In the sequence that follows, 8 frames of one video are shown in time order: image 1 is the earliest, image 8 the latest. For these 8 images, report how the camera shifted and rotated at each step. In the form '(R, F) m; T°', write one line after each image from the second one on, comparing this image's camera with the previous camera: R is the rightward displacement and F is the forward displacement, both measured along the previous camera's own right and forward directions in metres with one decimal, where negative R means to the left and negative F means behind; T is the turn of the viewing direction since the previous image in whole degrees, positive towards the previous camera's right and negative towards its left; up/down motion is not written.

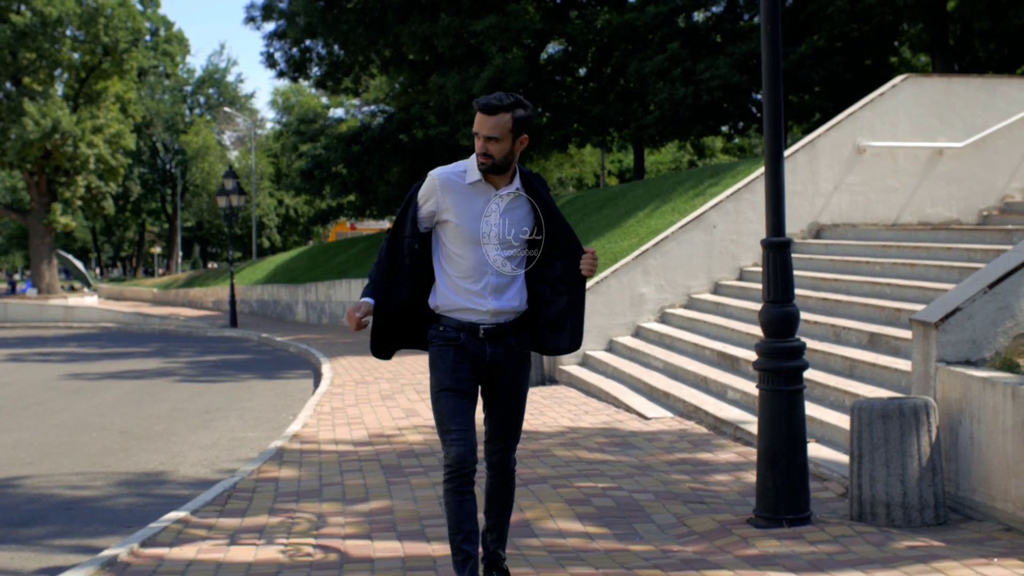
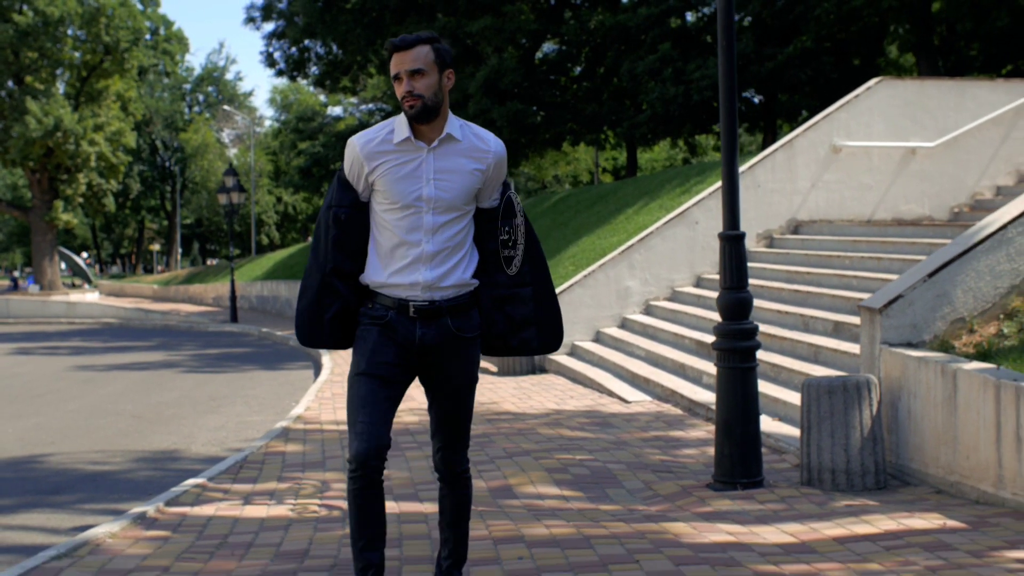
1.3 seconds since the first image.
(+0.1, -0.6) m; 0°
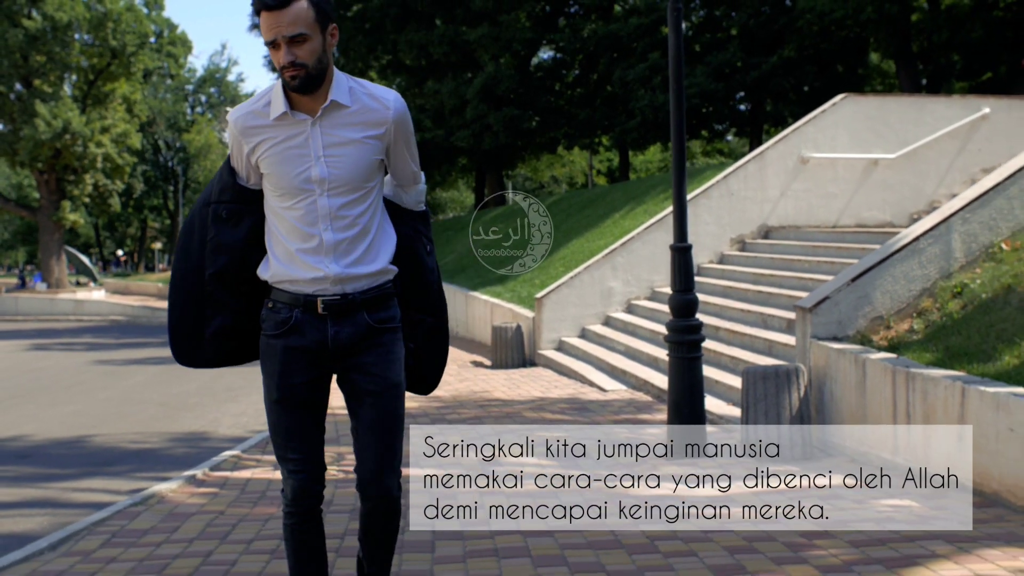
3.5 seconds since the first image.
(+0.1, -1.2) m; 0°
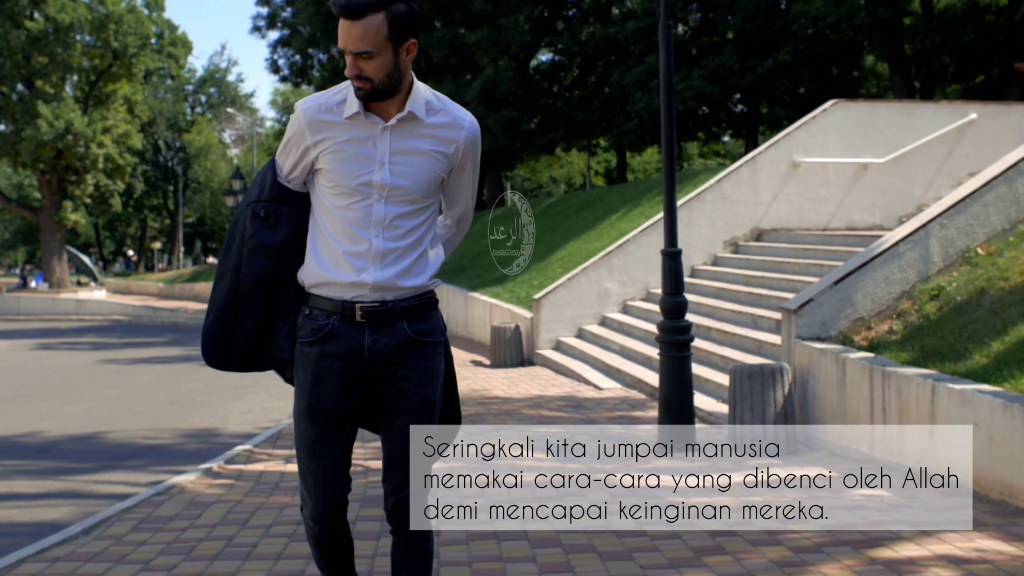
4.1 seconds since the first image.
(0.0, -0.4) m; 0°
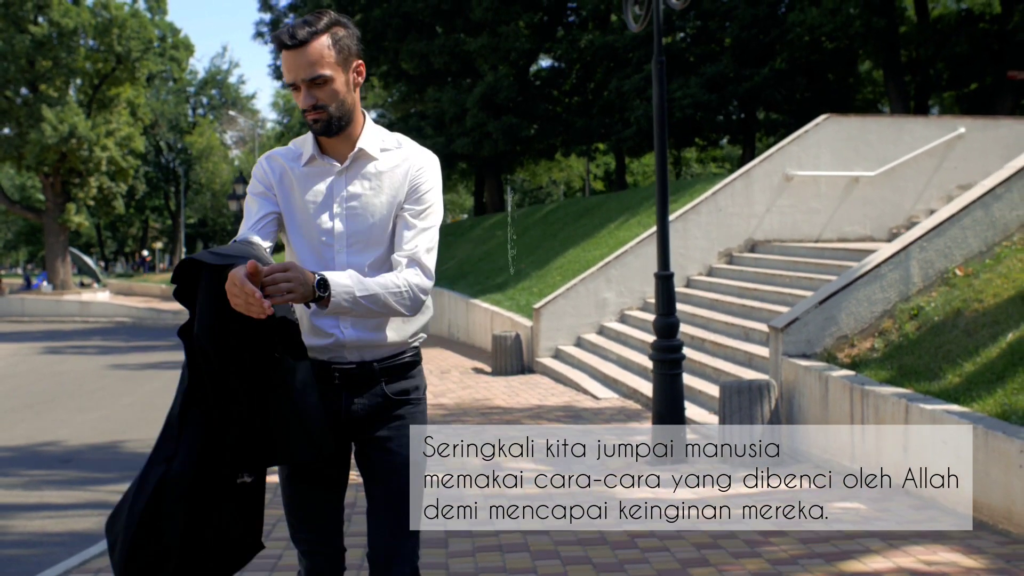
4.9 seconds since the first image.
(0.0, -0.4) m; 0°
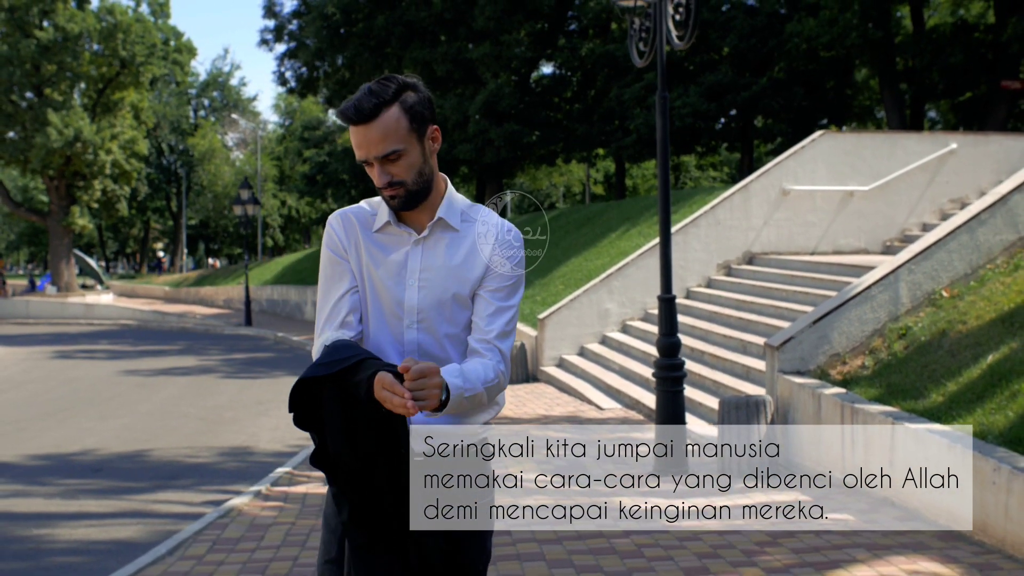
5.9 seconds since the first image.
(-0.1, -0.5) m; 0°
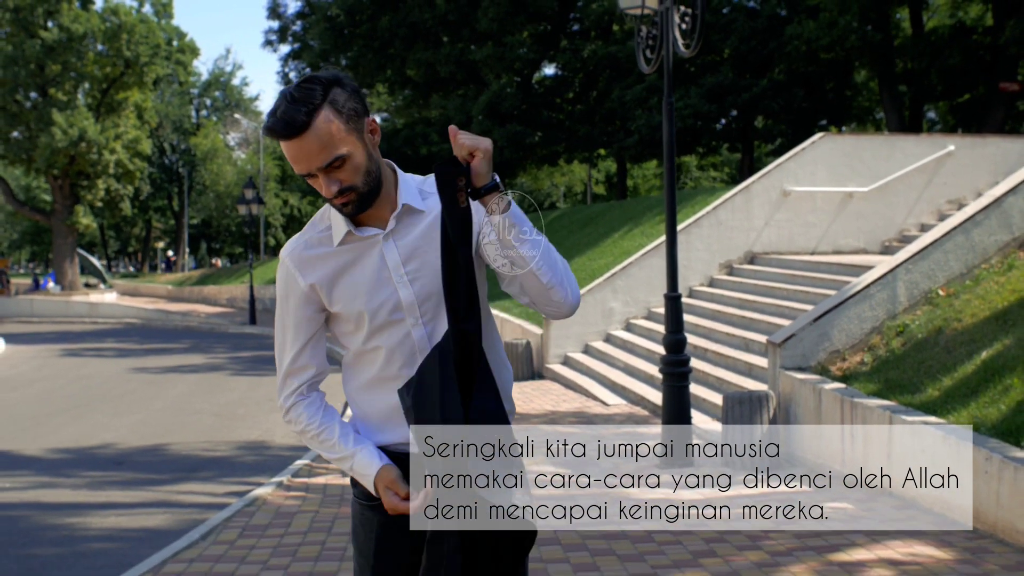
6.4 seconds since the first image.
(-0.1, -0.3) m; 0°
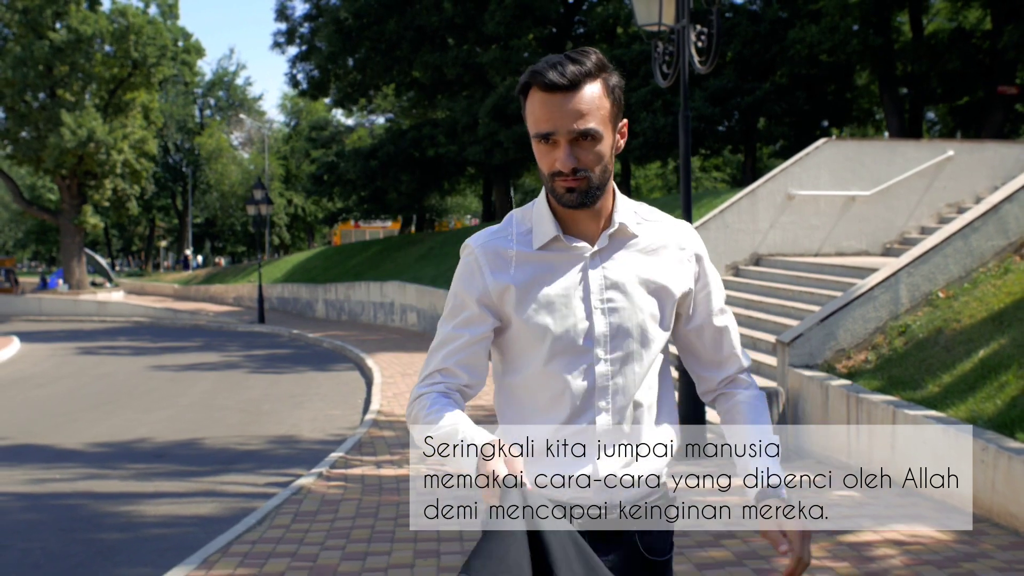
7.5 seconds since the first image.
(-0.2, -0.5) m; 0°
